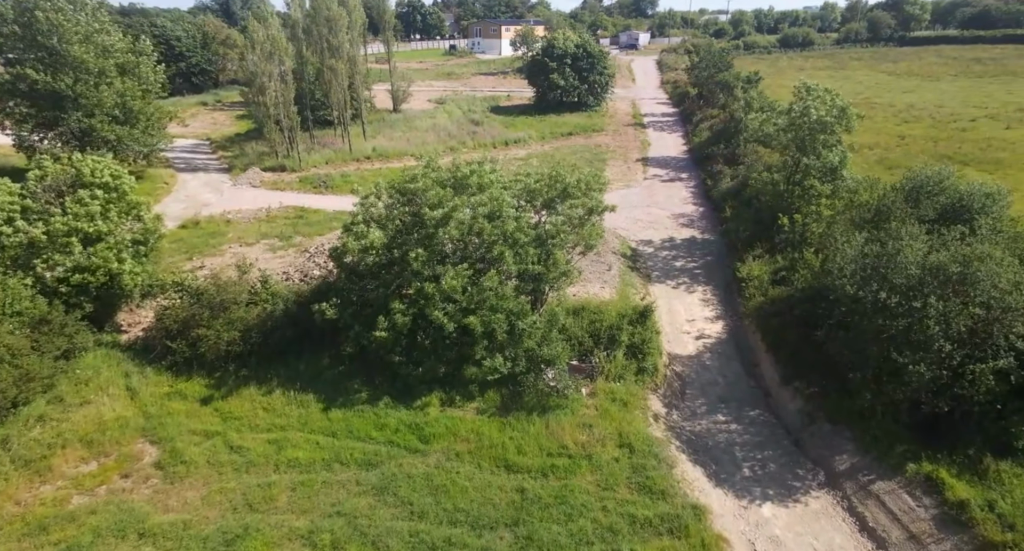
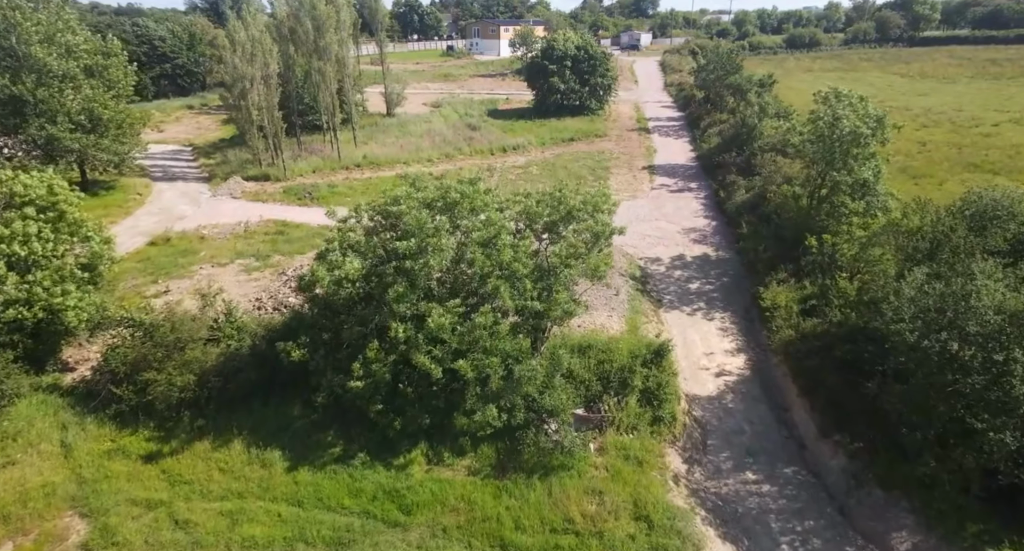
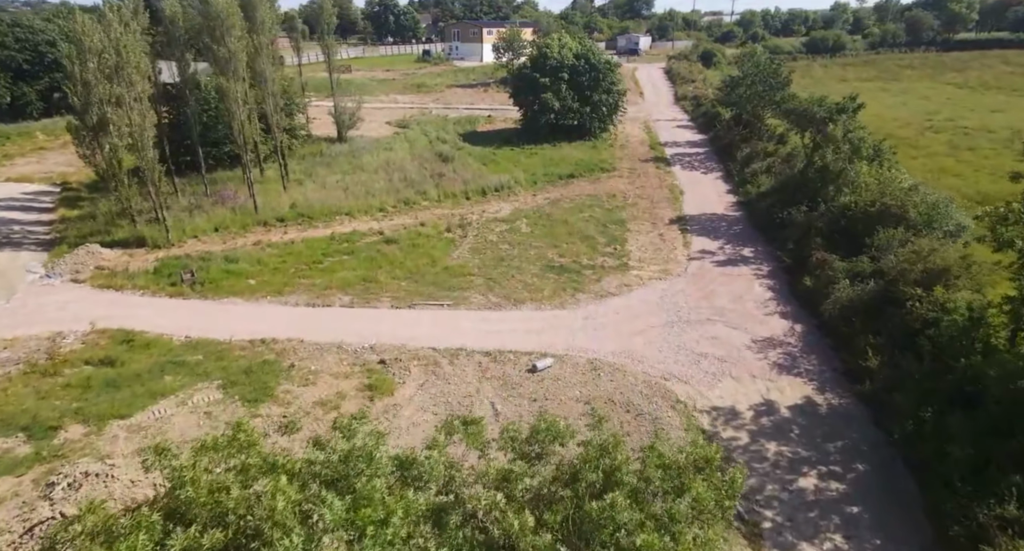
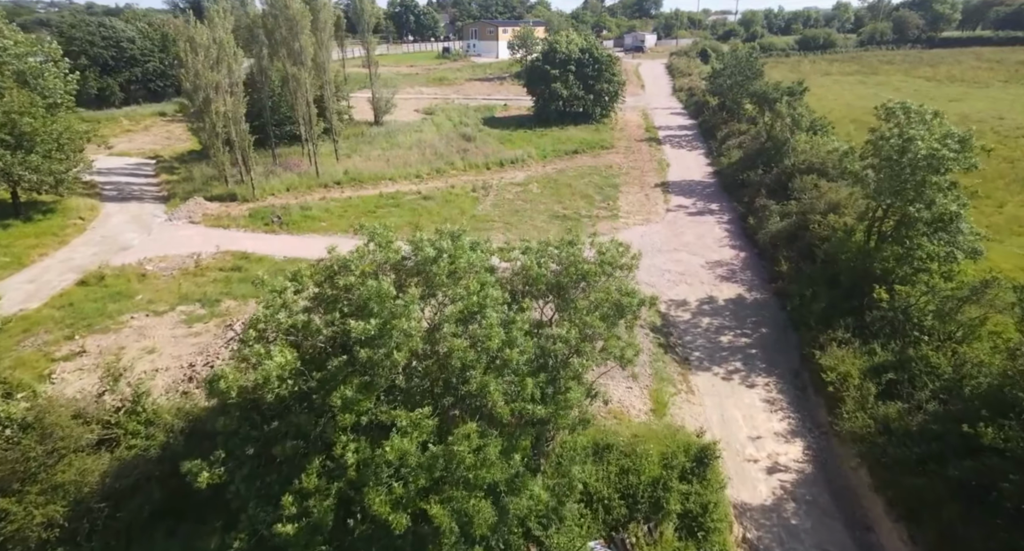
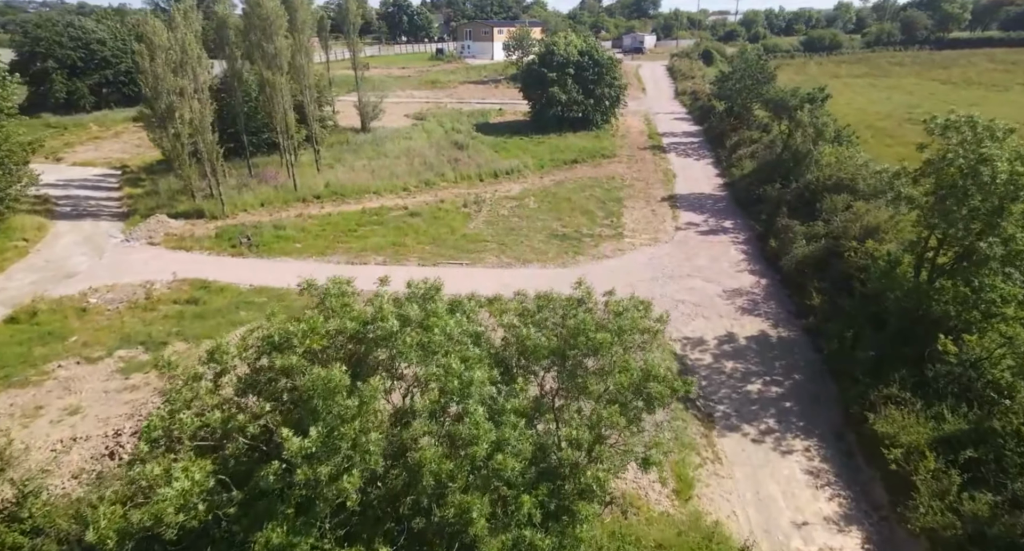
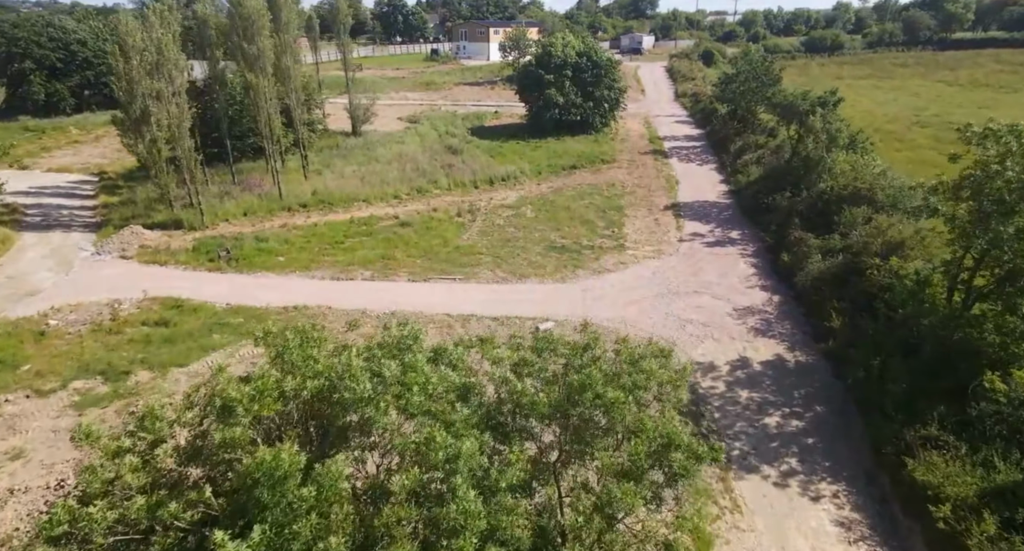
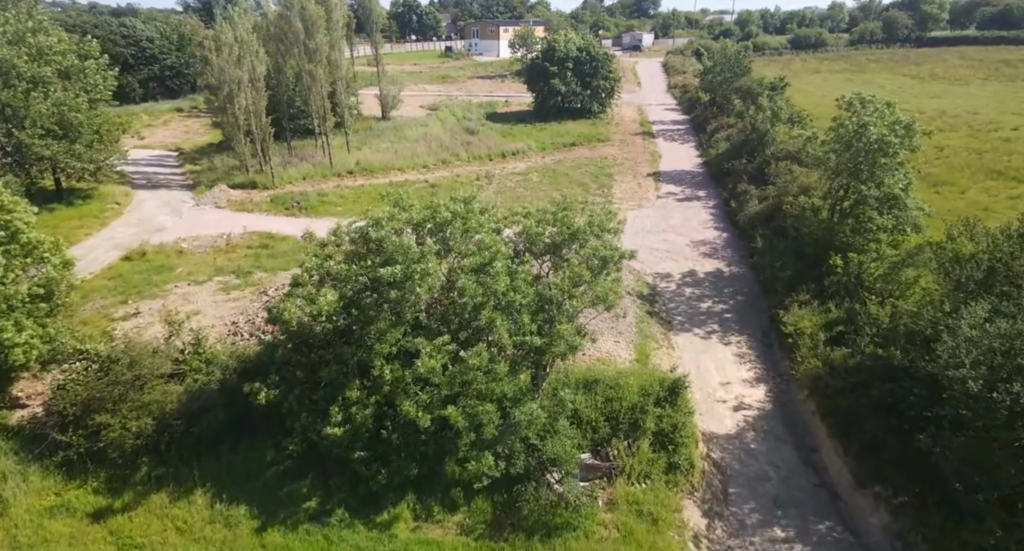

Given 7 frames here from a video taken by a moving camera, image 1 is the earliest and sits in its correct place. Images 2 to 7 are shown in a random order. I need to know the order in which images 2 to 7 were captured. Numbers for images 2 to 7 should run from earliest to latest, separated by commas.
2, 7, 4, 5, 6, 3
